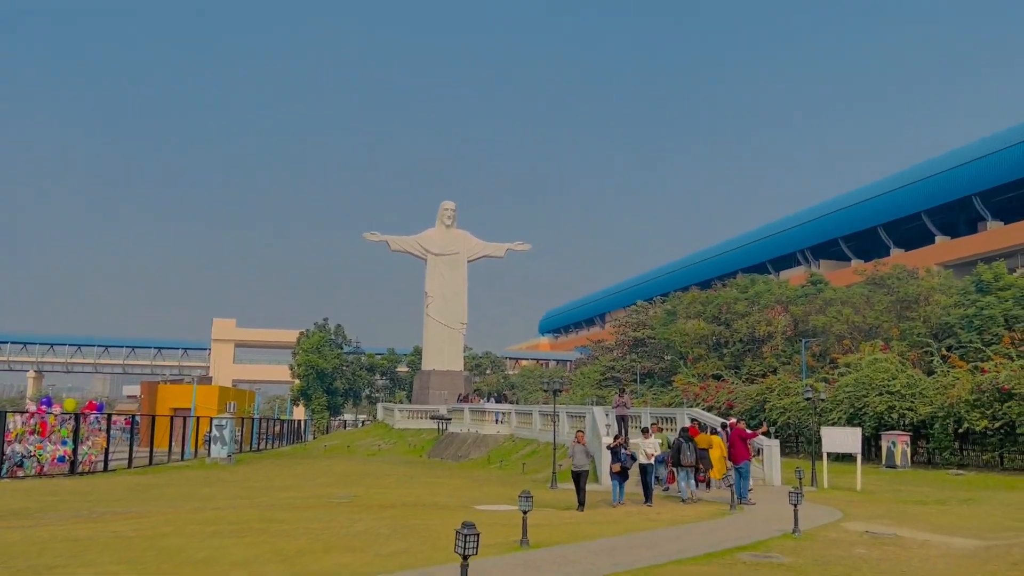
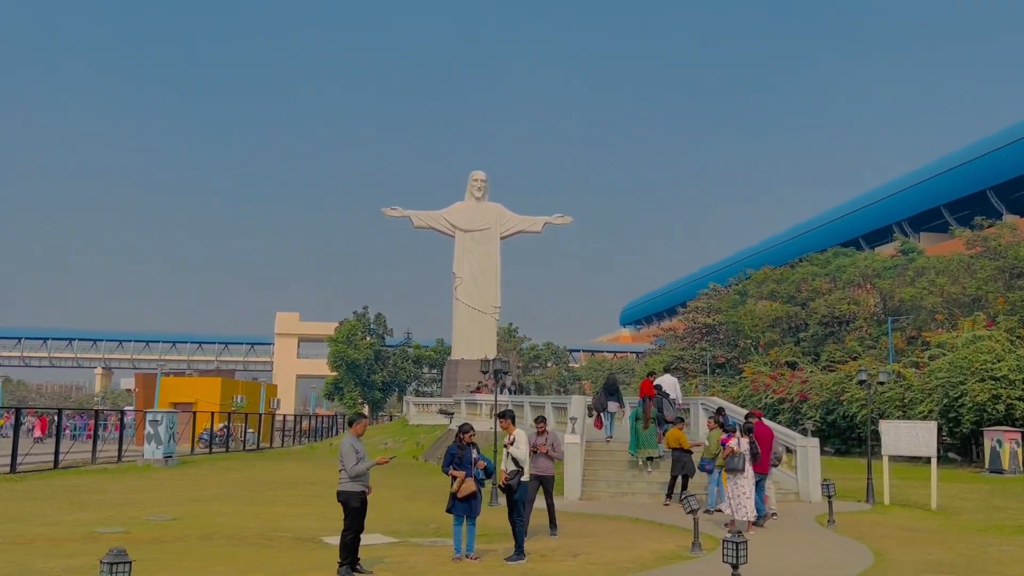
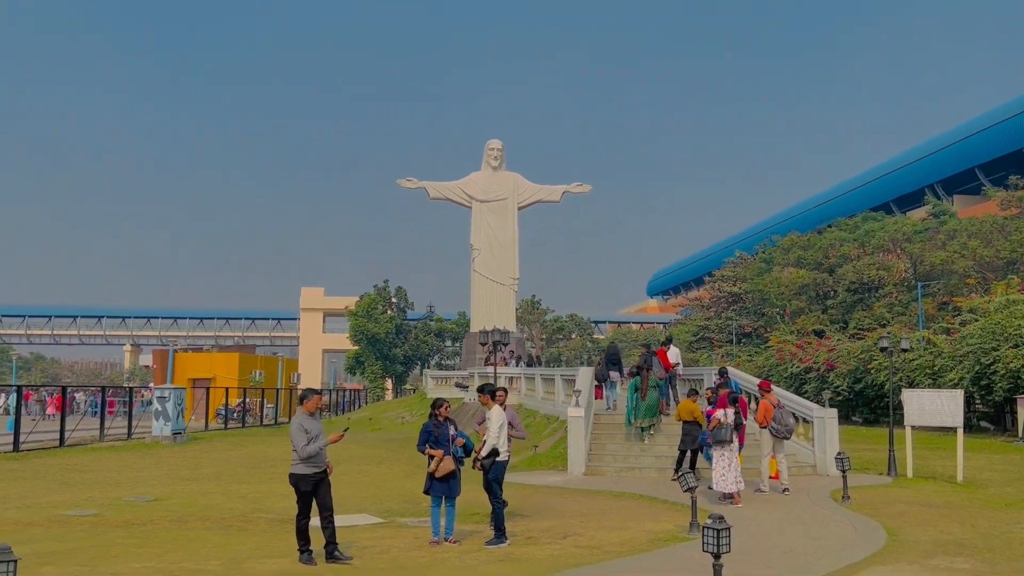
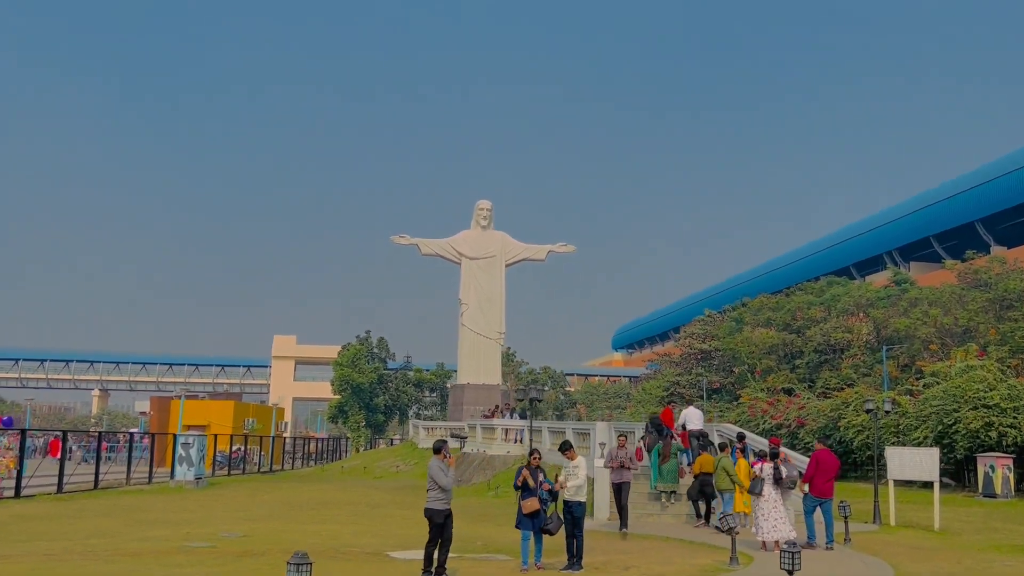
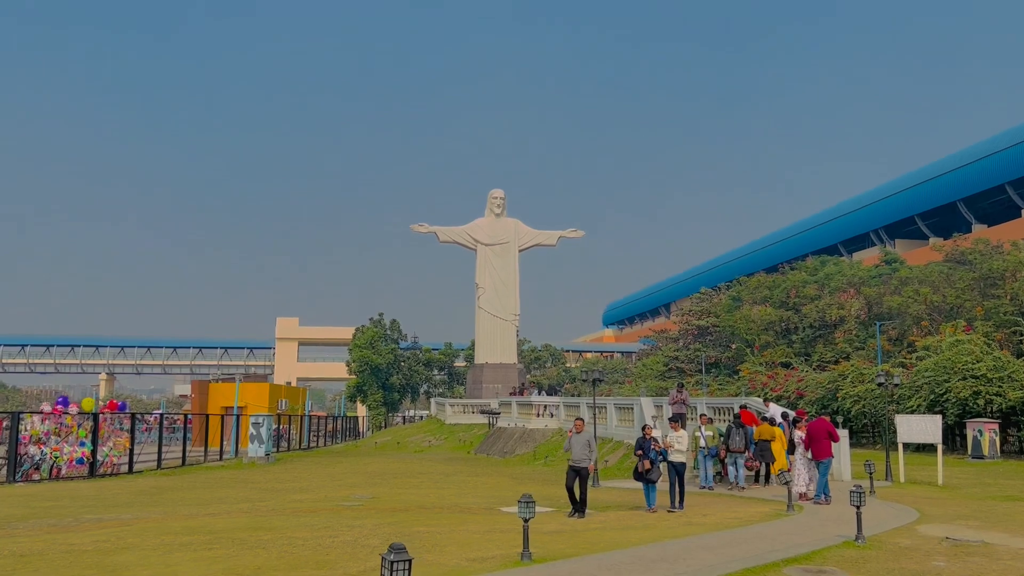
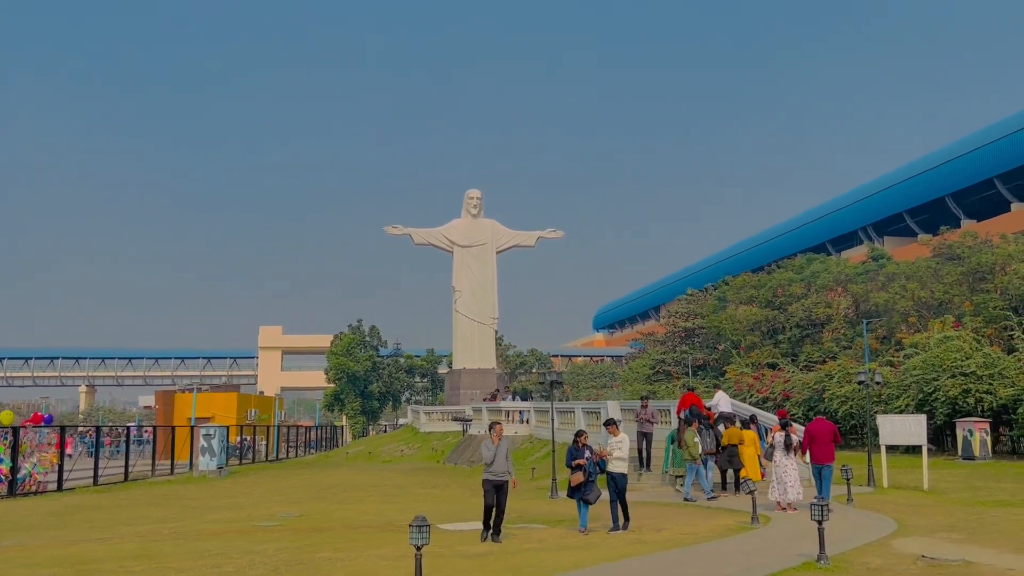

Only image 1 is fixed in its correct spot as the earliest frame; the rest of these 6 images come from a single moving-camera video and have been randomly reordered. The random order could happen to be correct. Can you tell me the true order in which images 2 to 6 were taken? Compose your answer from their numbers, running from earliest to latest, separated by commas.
5, 6, 4, 2, 3
